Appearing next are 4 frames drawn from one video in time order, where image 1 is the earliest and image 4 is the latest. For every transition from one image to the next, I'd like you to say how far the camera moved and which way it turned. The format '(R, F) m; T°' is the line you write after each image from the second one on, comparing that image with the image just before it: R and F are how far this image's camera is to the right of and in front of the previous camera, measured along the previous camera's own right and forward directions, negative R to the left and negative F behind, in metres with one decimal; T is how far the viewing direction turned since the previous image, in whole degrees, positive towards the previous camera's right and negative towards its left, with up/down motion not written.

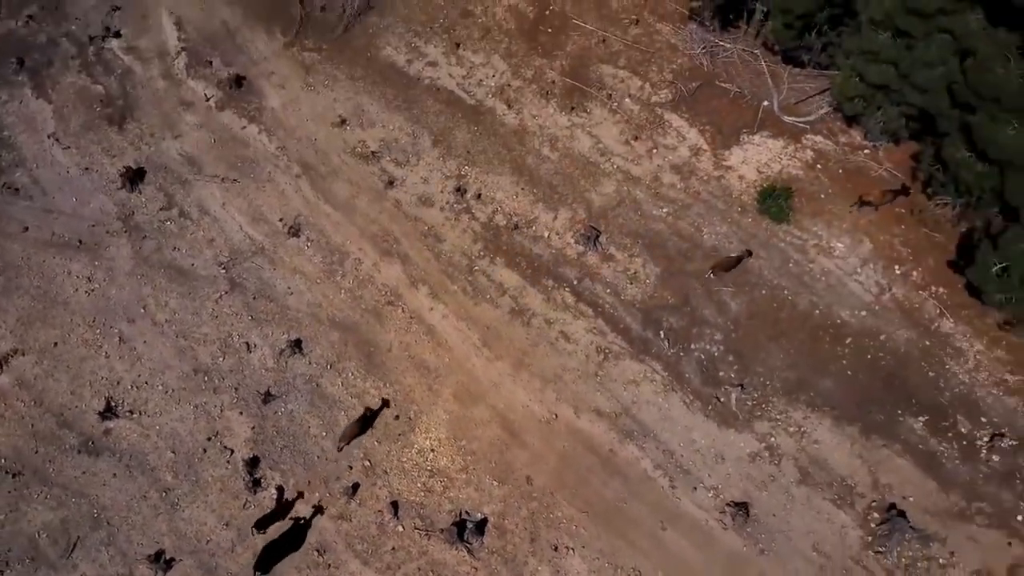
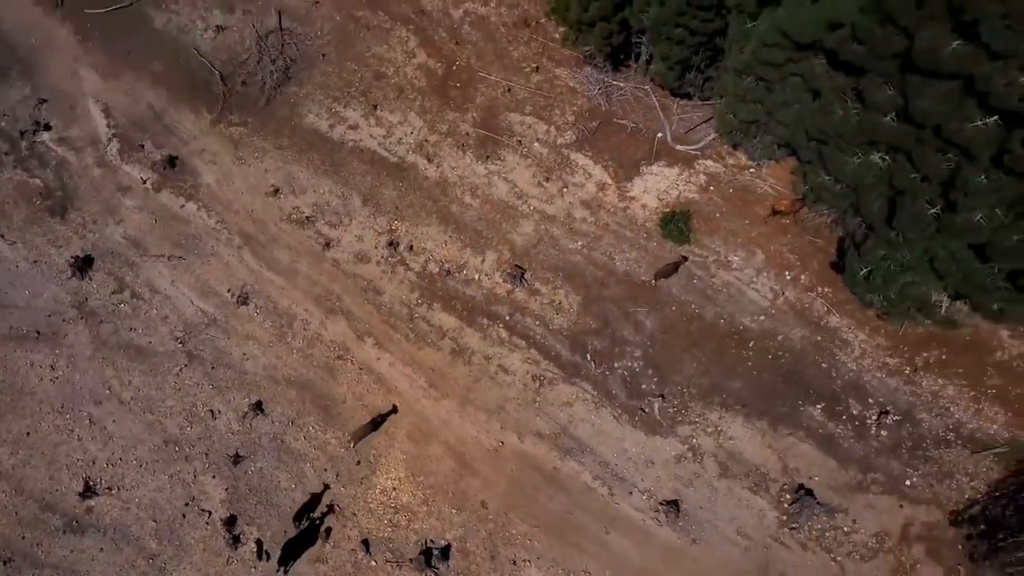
(+0.1, -1.4) m; +5°
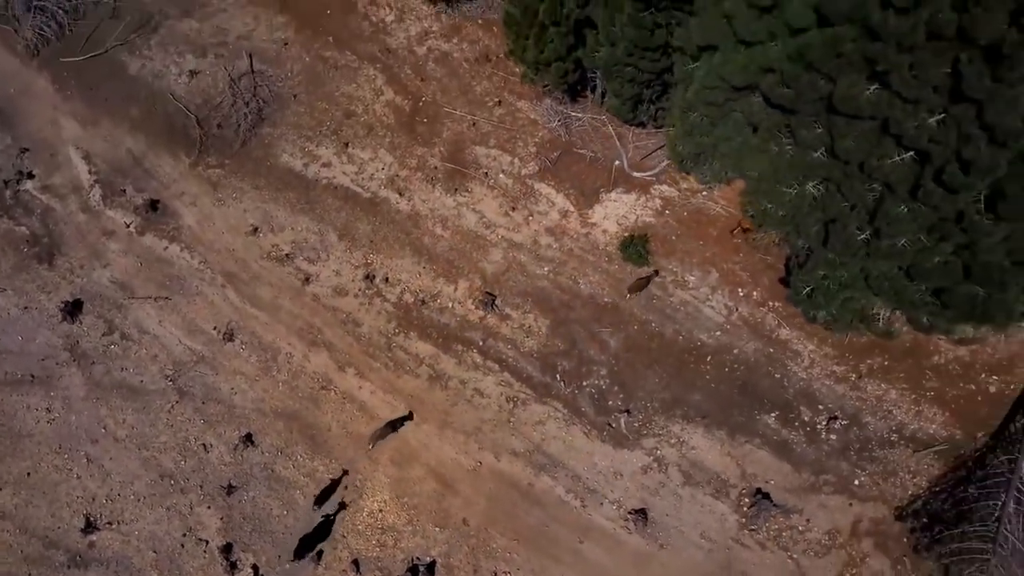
(0.0, -1.0) m; +2°
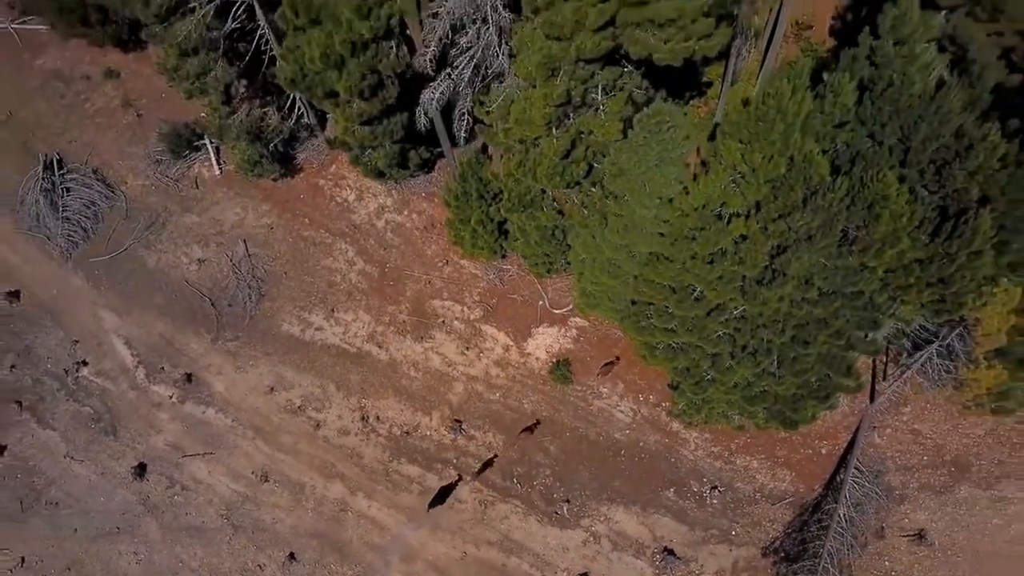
(-0.9, -6.0) m; +6°
